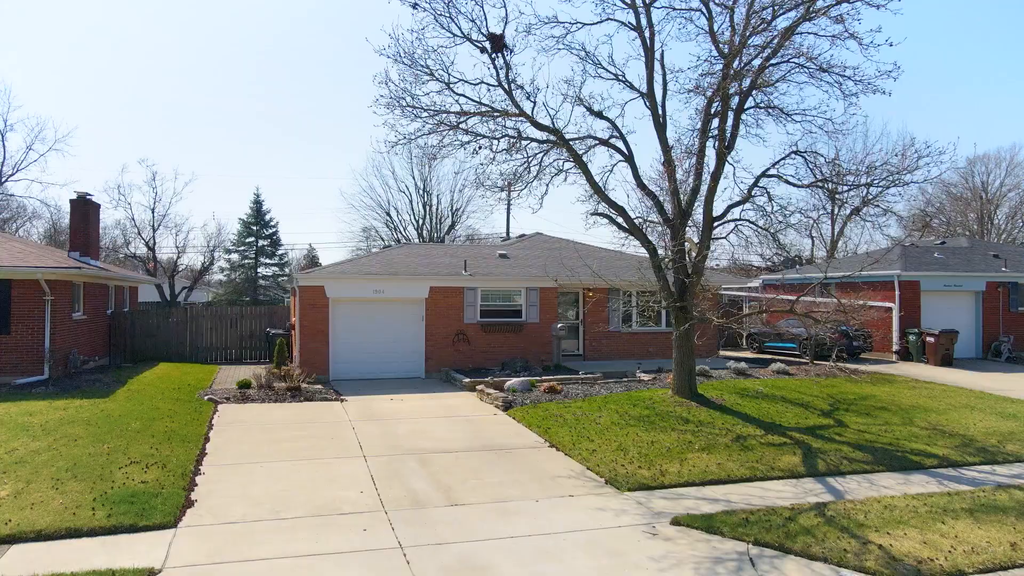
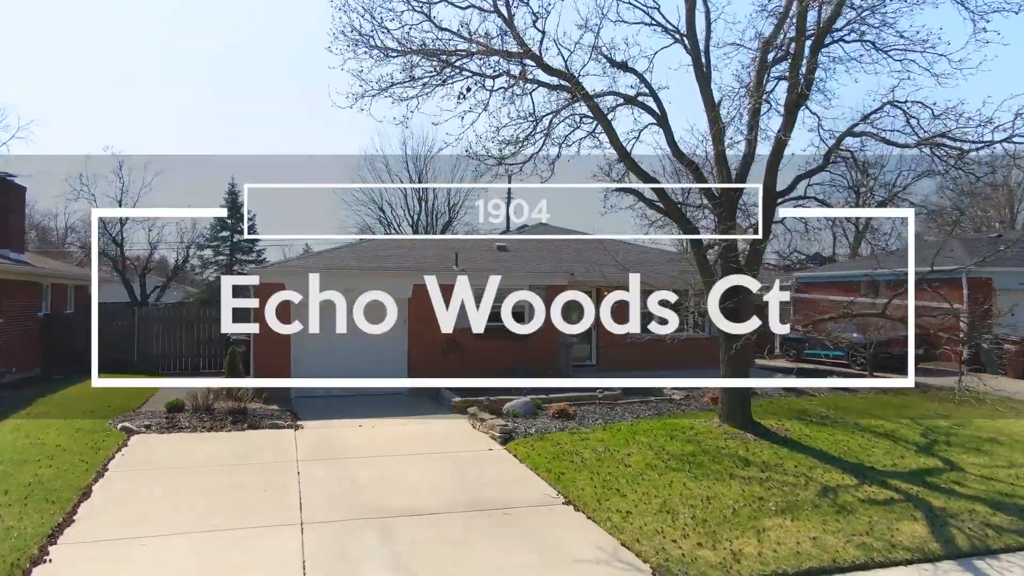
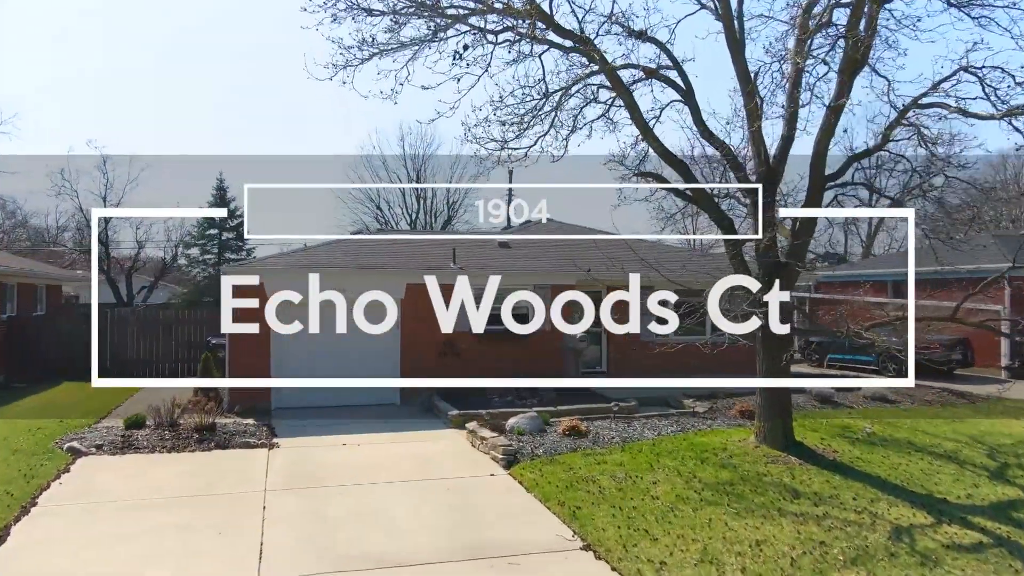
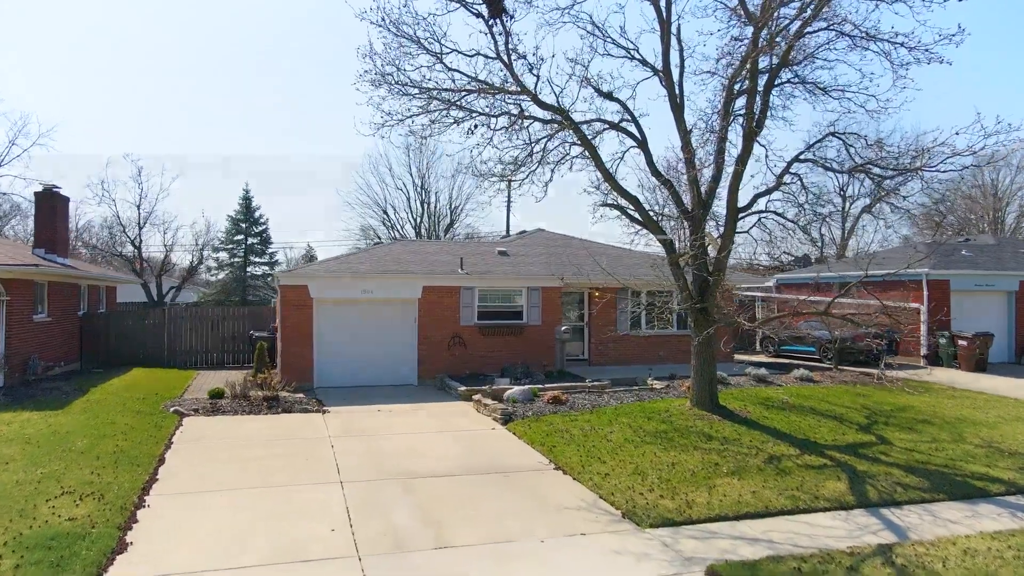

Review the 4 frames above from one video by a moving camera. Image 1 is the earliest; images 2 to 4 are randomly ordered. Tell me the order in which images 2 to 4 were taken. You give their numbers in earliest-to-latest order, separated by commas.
4, 2, 3
